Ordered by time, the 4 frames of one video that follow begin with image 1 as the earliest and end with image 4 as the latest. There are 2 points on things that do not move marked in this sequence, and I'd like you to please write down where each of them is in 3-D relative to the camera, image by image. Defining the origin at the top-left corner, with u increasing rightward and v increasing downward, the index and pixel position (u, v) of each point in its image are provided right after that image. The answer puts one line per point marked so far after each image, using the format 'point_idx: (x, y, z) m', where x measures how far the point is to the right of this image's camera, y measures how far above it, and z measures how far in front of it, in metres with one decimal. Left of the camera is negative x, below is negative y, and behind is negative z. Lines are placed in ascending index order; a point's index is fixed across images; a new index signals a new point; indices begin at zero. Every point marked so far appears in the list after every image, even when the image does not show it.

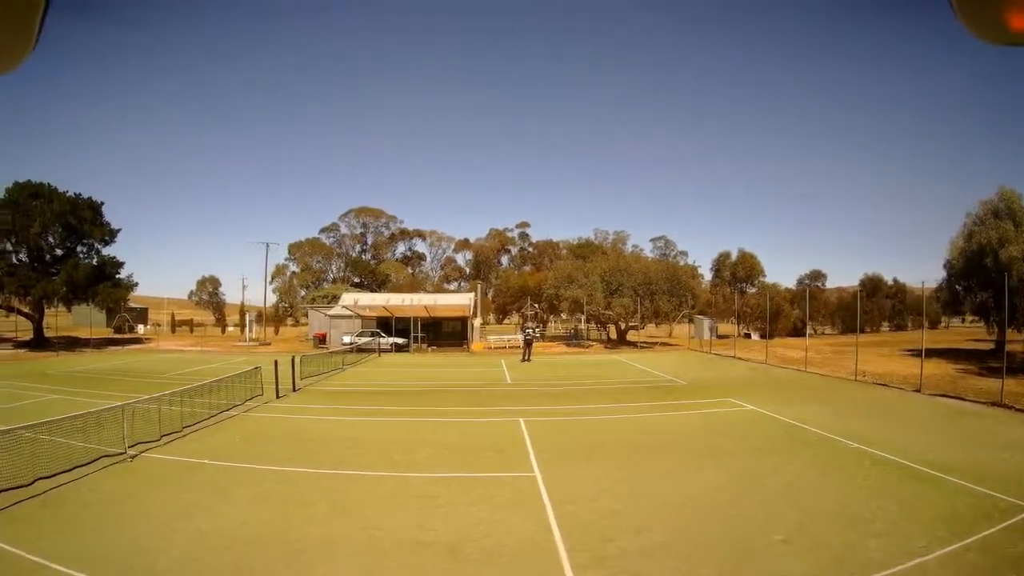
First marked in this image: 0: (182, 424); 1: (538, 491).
0: (-6.9, -2.9, +11.8) m
1: (+0.5, -3.0, +8.2) m
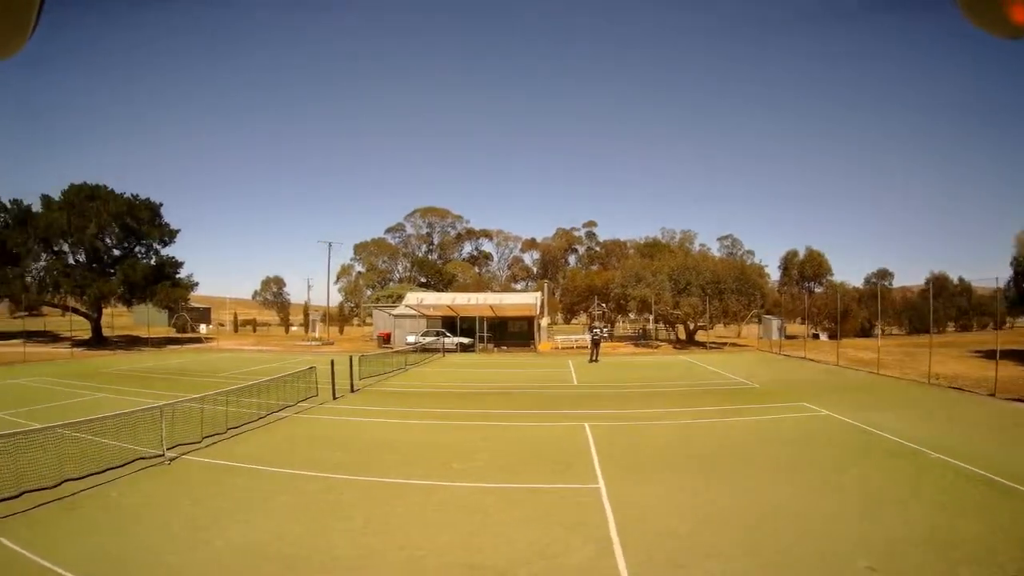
0: (-6.0, -2.9, +11.6) m
1: (+1.2, -3.0, +7.6) m
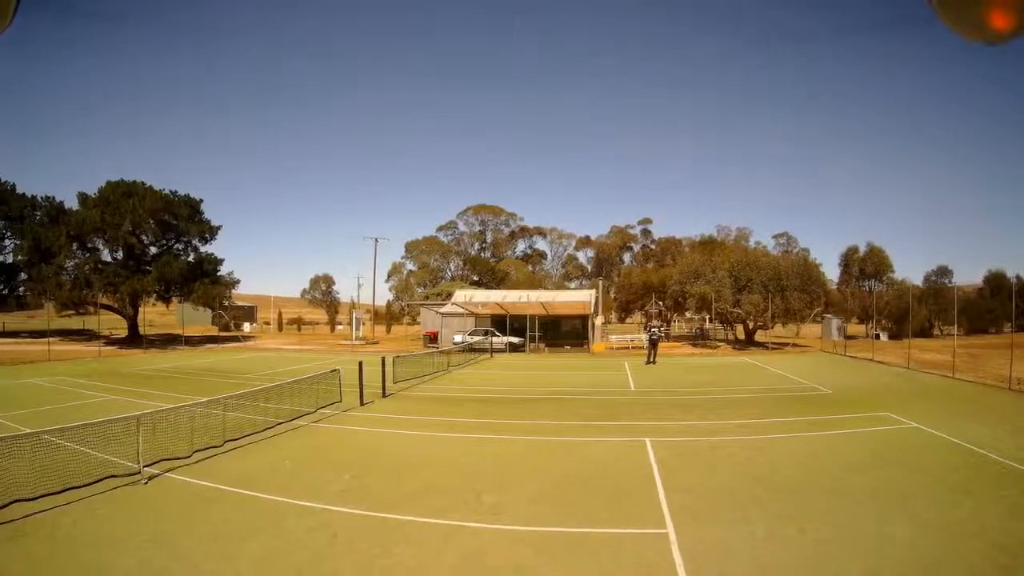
0: (-5.4, -2.8, +10.6) m
1: (+1.6, -2.8, +6.2) m
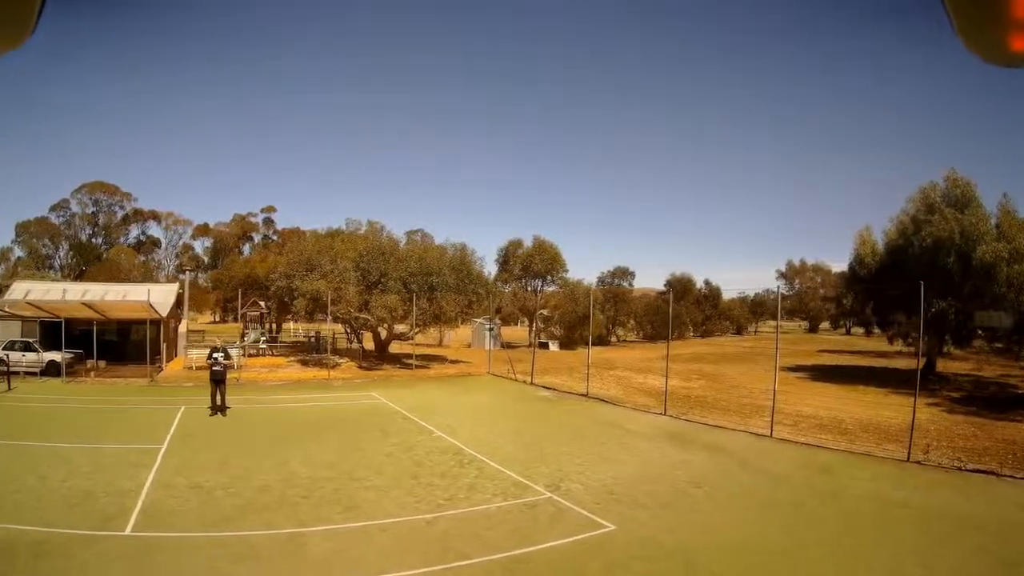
0: (-7.4, -2.2, -4.2) m
1: (+0.8, -2.6, -5.0) m
